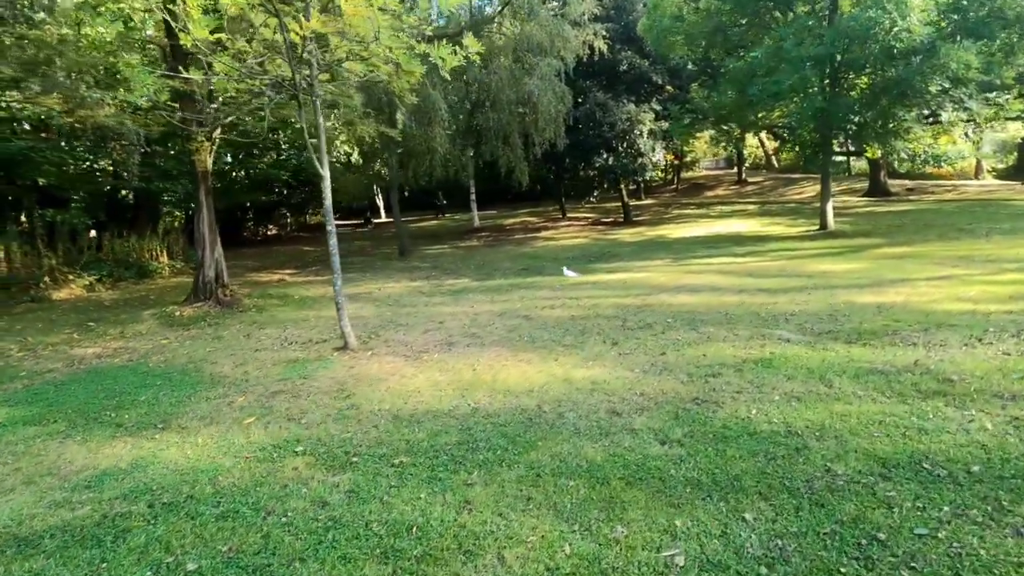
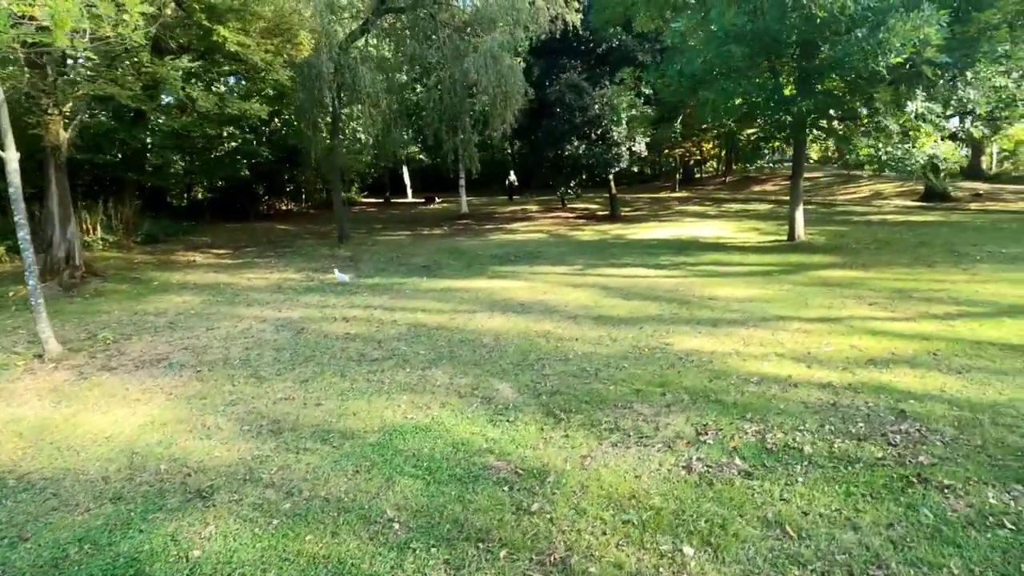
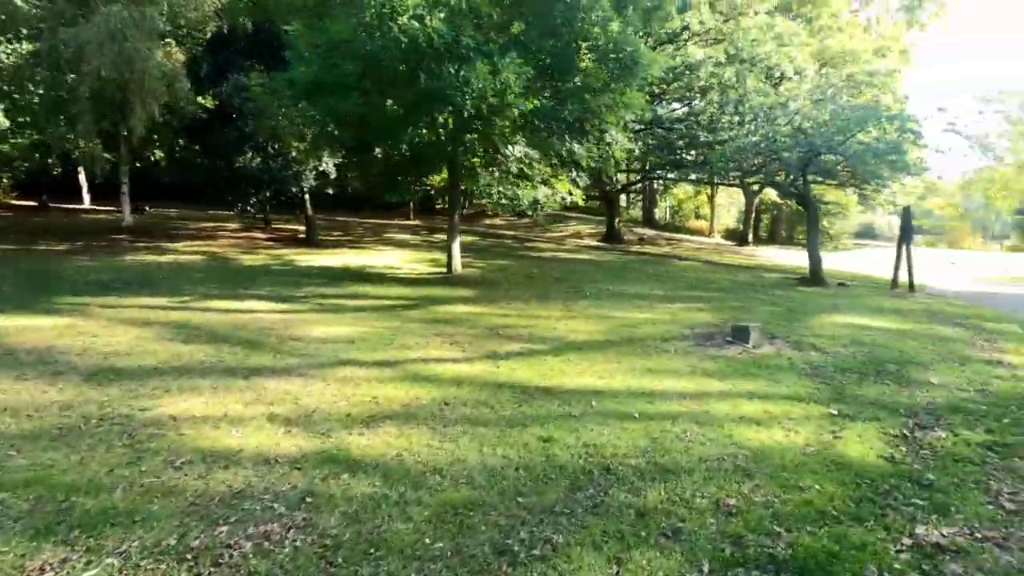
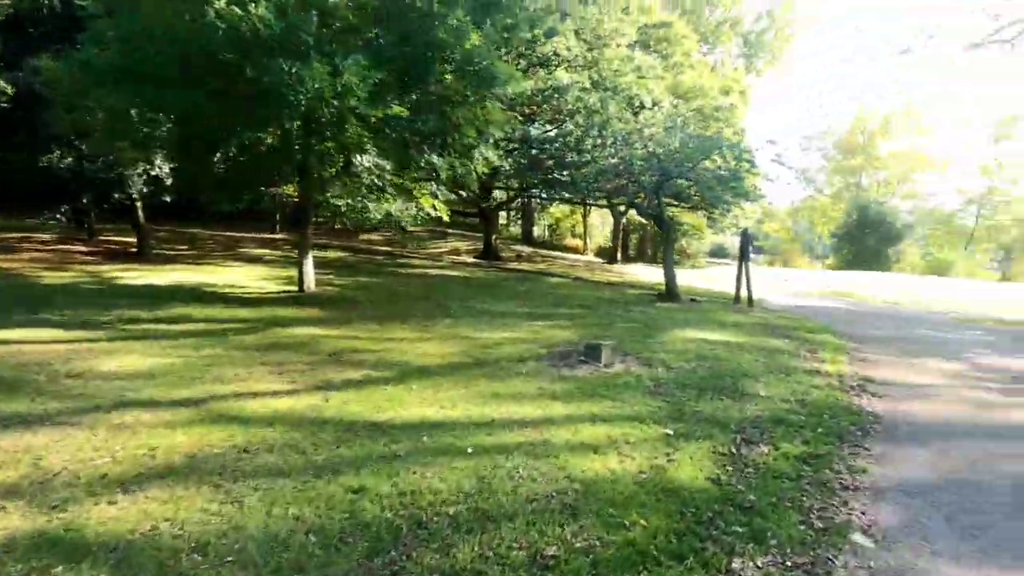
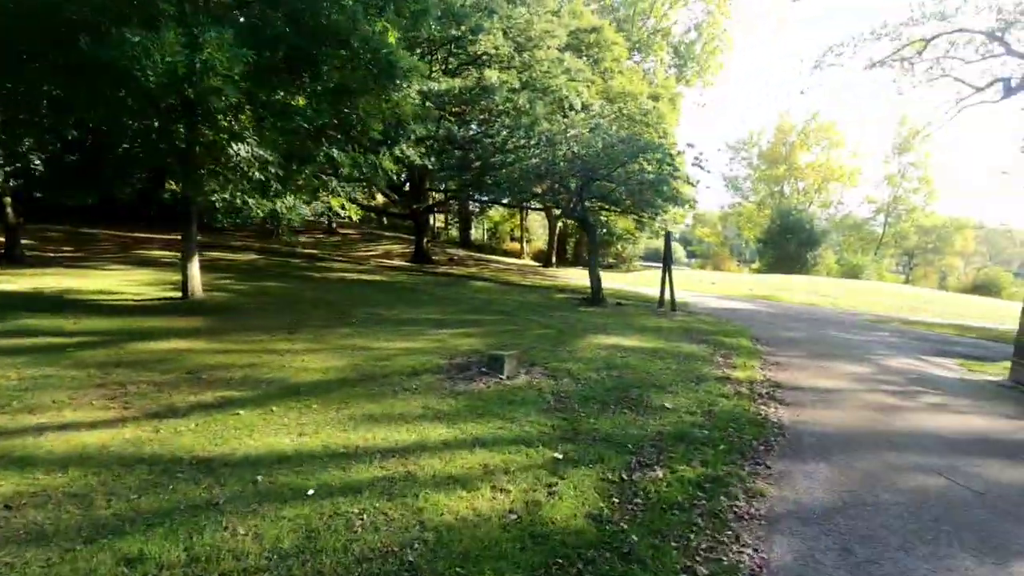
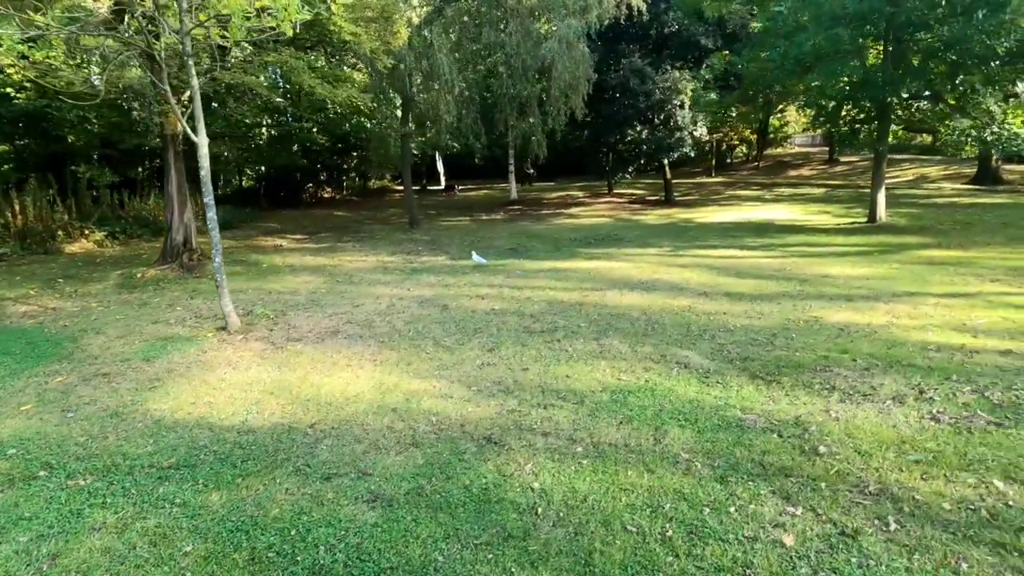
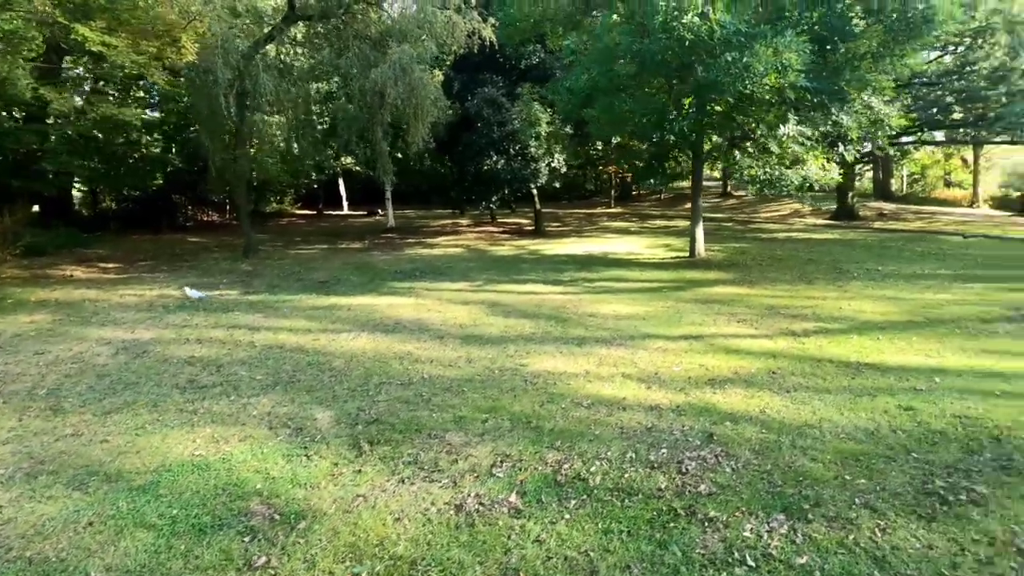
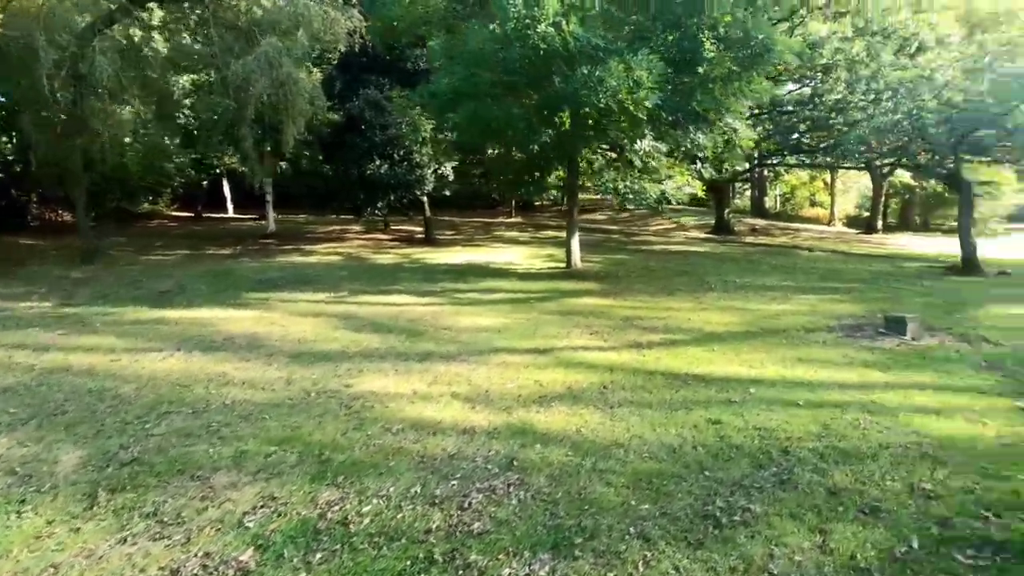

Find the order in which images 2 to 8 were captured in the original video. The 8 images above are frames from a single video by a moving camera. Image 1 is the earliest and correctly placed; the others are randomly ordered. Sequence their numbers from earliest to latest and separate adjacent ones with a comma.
6, 2, 7, 8, 3, 4, 5
